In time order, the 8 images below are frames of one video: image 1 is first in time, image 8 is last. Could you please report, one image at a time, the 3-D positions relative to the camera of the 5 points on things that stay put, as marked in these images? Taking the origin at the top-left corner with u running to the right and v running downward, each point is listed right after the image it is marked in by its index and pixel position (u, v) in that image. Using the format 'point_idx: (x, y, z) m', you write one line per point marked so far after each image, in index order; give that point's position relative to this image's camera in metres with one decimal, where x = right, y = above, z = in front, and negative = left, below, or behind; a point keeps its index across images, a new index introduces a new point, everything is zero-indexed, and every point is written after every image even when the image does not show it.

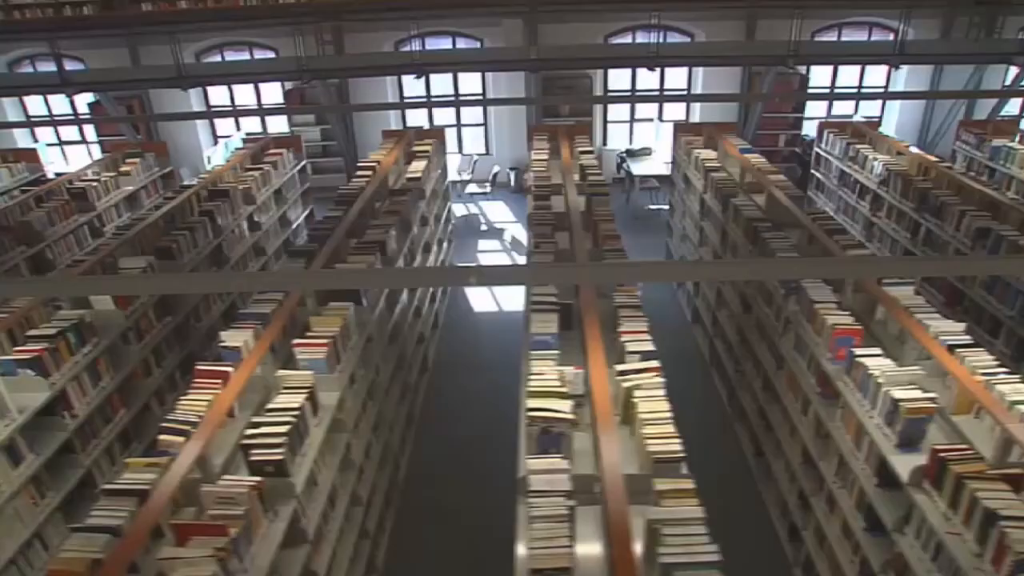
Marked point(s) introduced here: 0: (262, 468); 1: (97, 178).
0: (-1.0, -0.7, +3.0) m
1: (-3.7, +1.0, +6.7) m
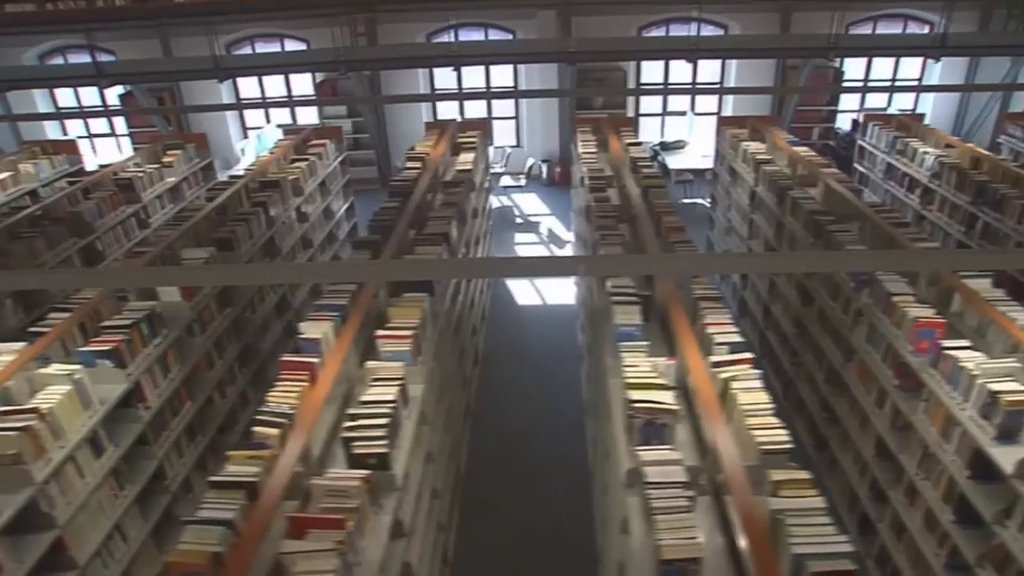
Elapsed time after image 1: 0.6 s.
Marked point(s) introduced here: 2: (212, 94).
0: (-0.6, -0.7, +3.0) m
1: (-3.2, +1.1, +6.7) m
2: (-3.8, +2.5, +9.5) m
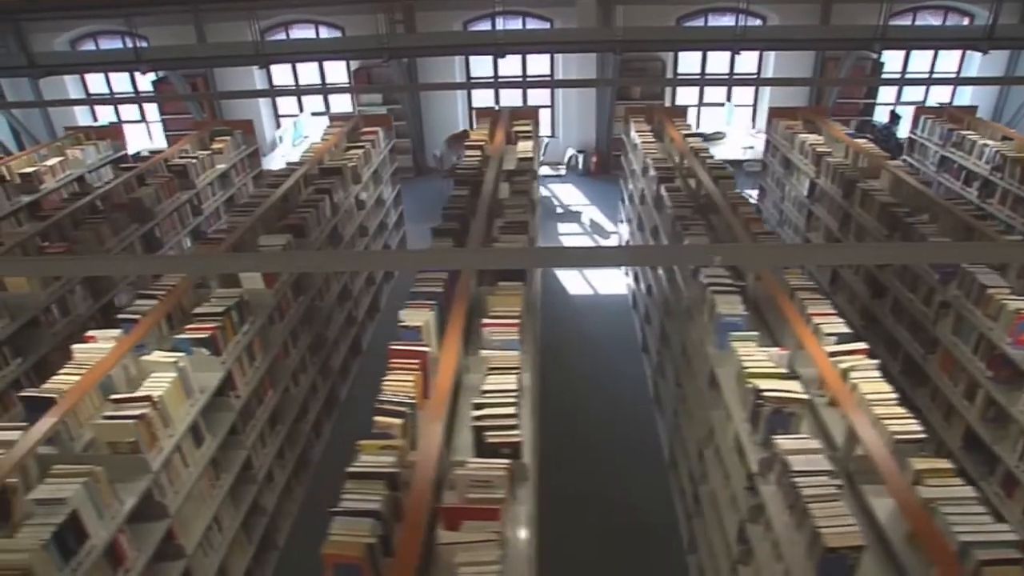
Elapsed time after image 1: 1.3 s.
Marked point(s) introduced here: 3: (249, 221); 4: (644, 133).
0: (0.0, -0.6, +3.0) m
1: (-2.8, +1.2, +6.6) m
2: (-3.3, +2.6, +9.4) m
3: (-1.7, +0.4, +4.9) m
4: (+1.2, +1.4, +6.7) m
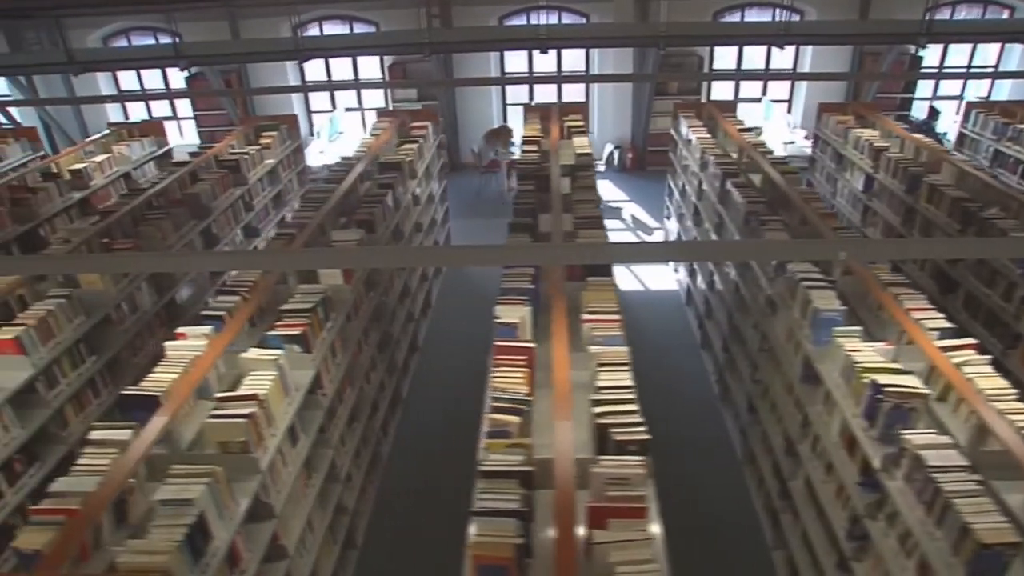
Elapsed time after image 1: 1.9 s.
0: (+0.4, -0.6, +2.9) m
1: (-2.3, +1.2, +6.5) m
2: (-2.9, +2.6, +9.4) m
3: (-1.2, +0.5, +4.8) m
4: (+1.6, +1.4, +6.6) m
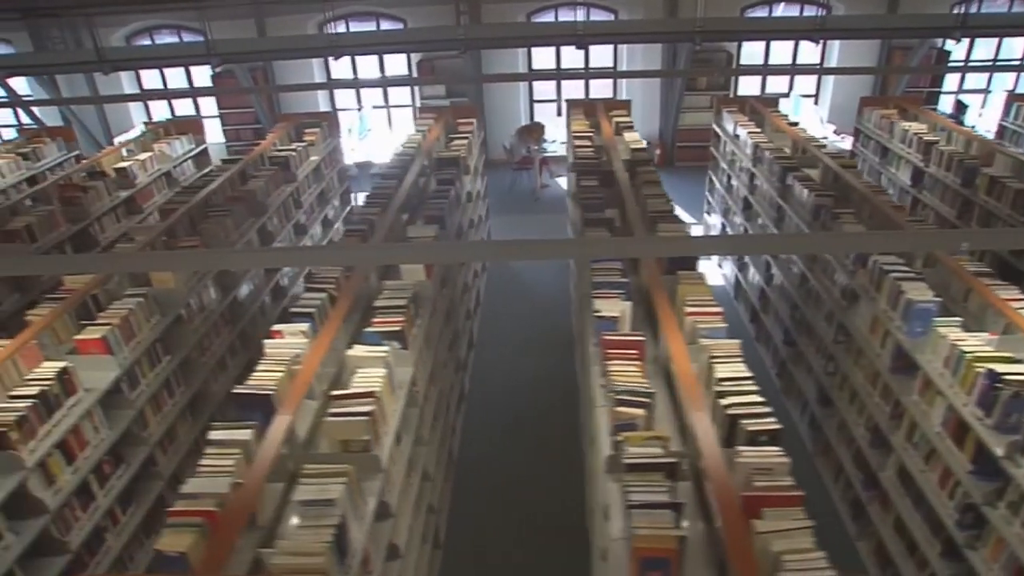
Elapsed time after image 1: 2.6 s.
0: (+0.9, -0.6, +2.9) m
1: (-1.9, +1.2, +6.4) m
2: (-2.6, +2.6, +9.3) m
3: (-0.8, +0.5, +4.8) m
4: (+2.0, +1.5, +6.6) m
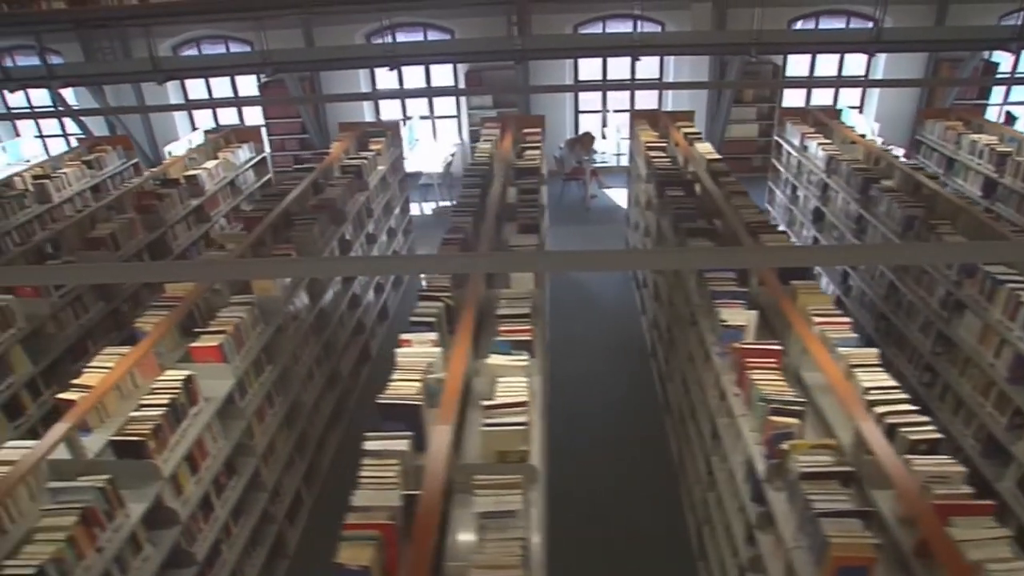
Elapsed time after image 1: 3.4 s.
0: (+1.6, -0.6, +2.9) m
1: (-1.3, +1.1, +6.4) m
2: (-2.0, +2.5, +9.3) m
3: (-0.2, +0.4, +4.8) m
4: (+2.6, +1.4, +6.6) m
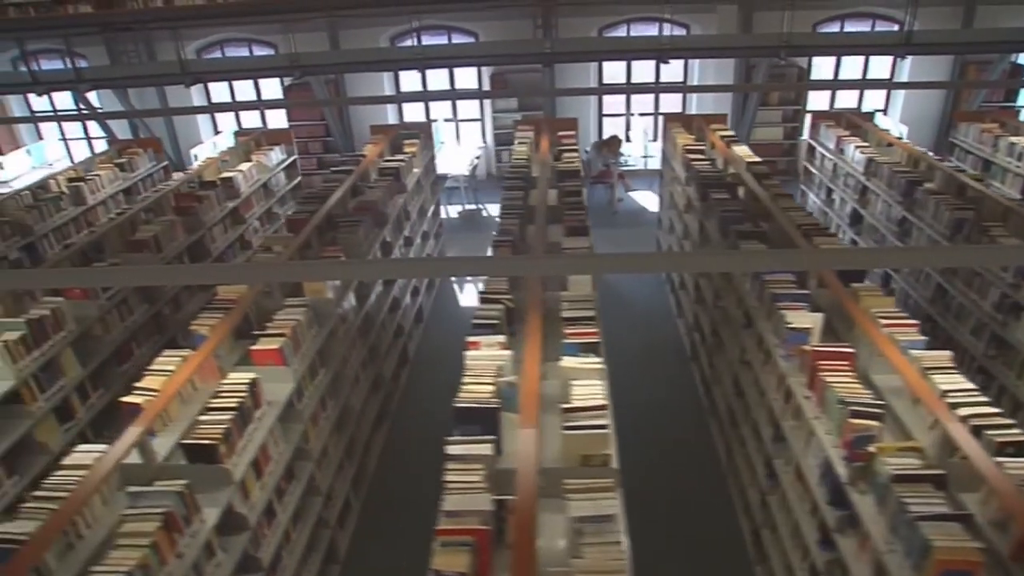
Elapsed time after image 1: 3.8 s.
0: (+1.9, -0.6, +2.8) m
1: (-1.0, +1.1, +6.4) m
2: (-1.7, +2.5, +9.3) m
3: (+0.2, +0.4, +4.7) m
4: (+2.9, +1.3, +6.6) m
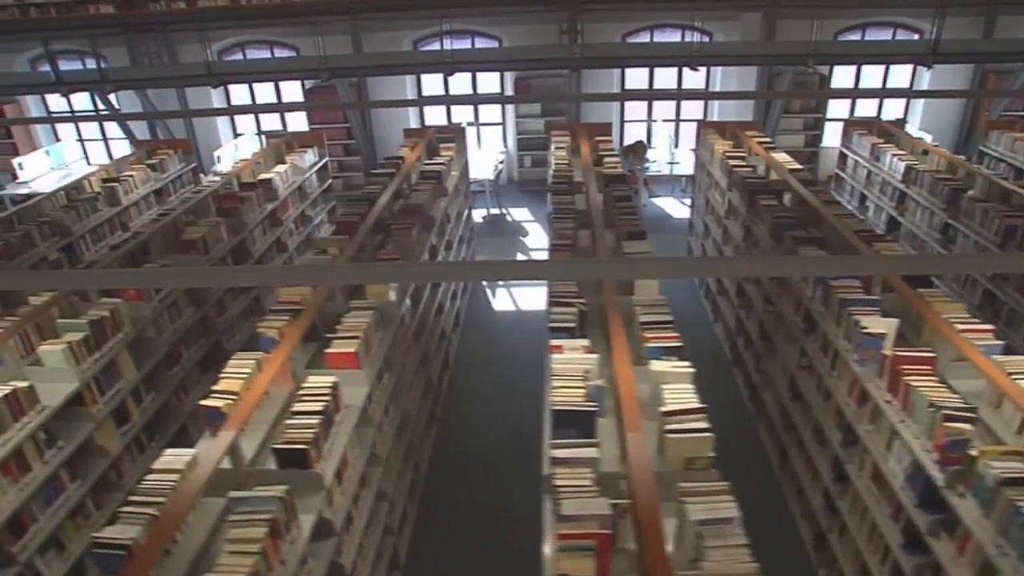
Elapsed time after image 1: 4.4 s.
0: (+2.3, -0.6, +2.9) m
1: (-0.6, +1.1, +6.4) m
2: (-1.4, +2.4, +9.2) m
3: (+0.5, +0.4, +4.7) m
4: (+3.3, +1.3, +6.7) m
